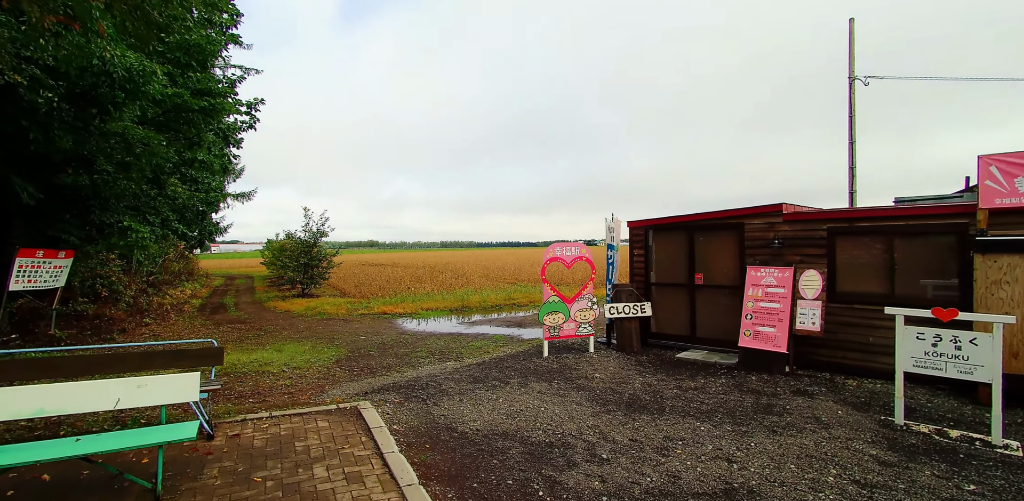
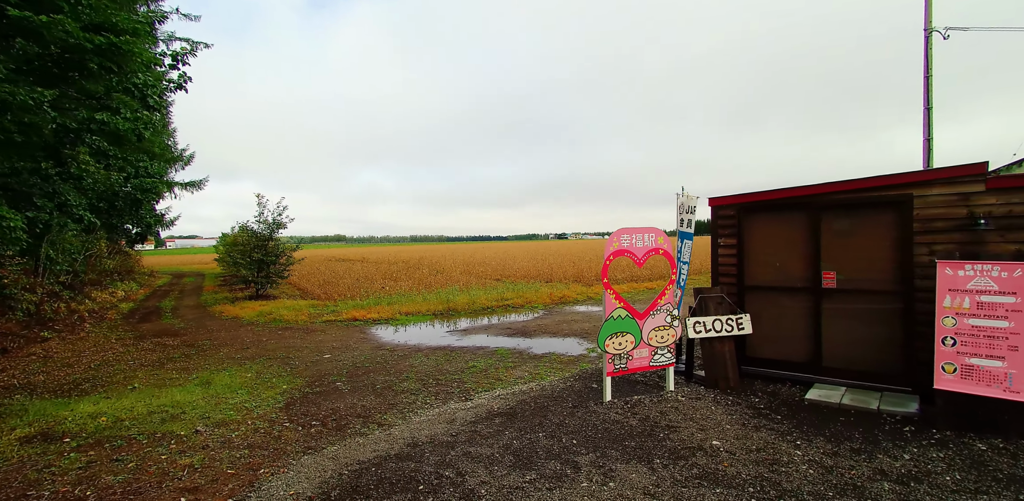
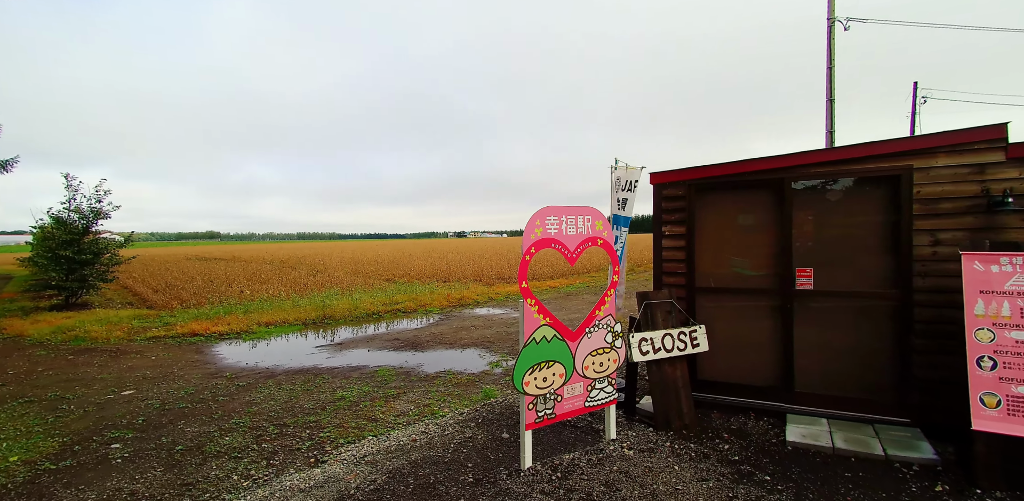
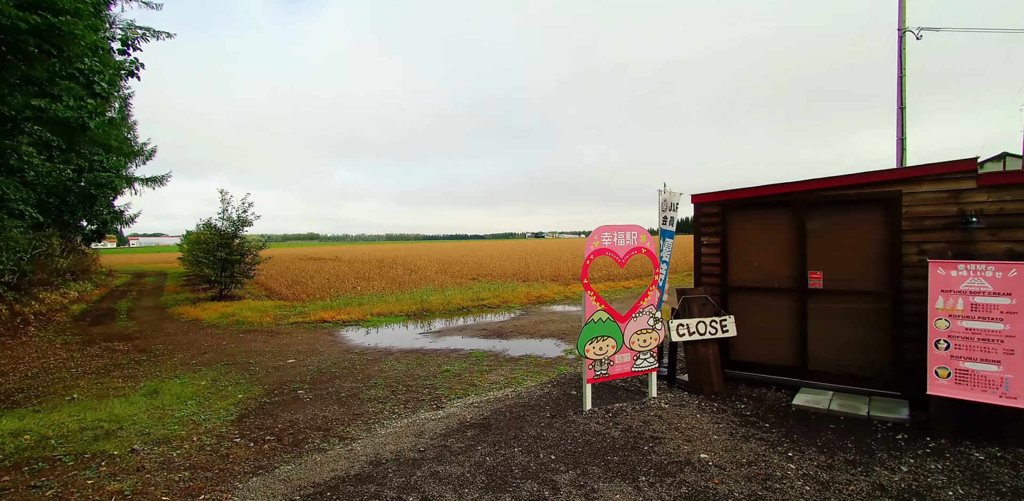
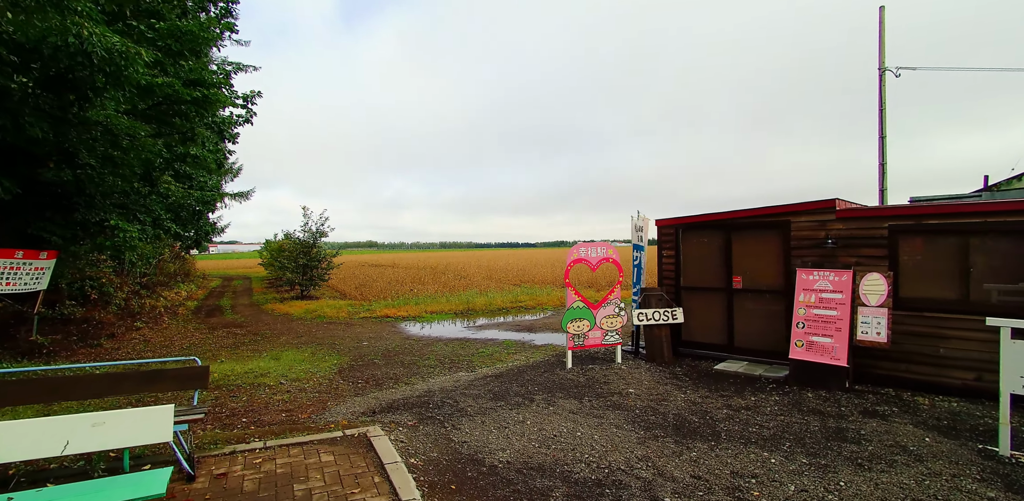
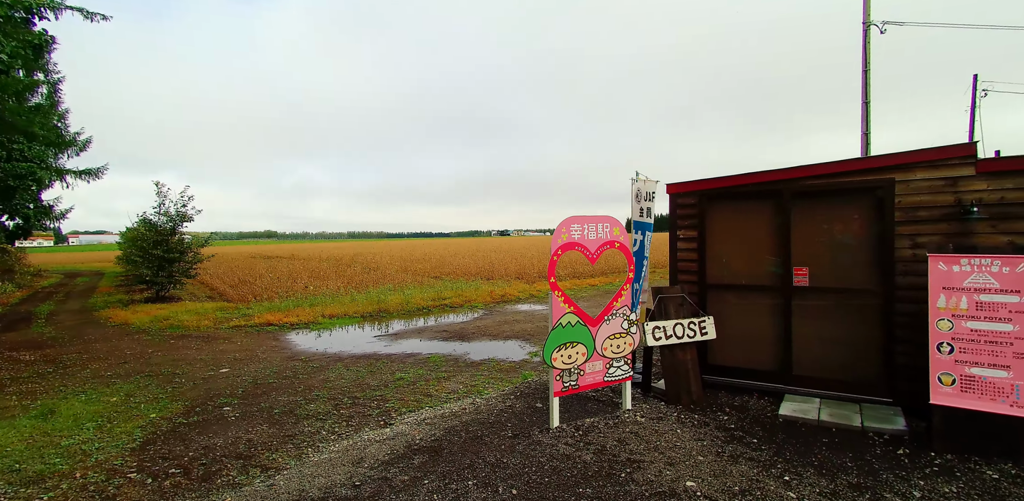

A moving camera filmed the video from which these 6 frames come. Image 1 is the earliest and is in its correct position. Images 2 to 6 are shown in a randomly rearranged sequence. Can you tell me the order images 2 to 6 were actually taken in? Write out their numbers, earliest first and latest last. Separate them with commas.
5, 2, 4, 6, 3
